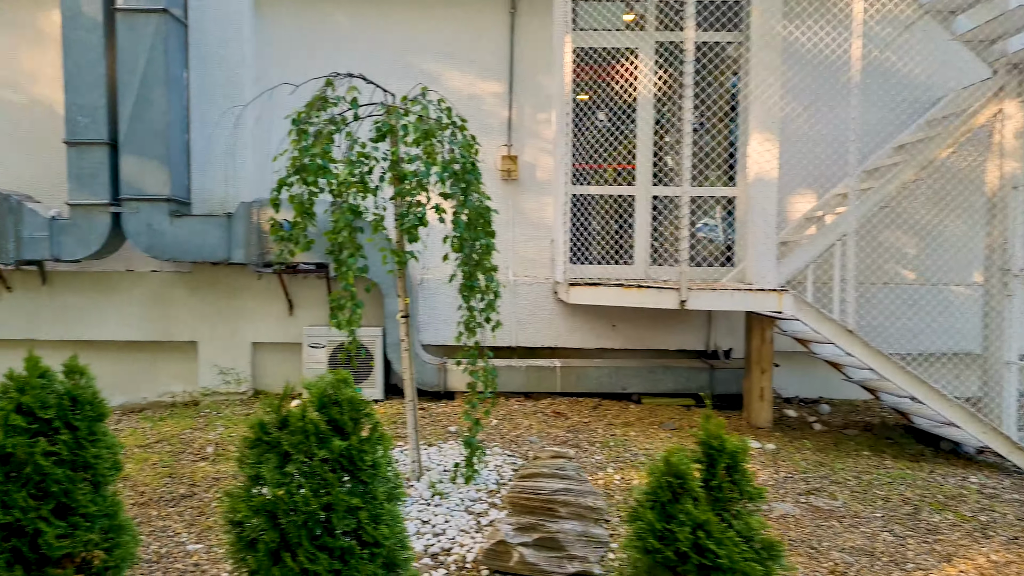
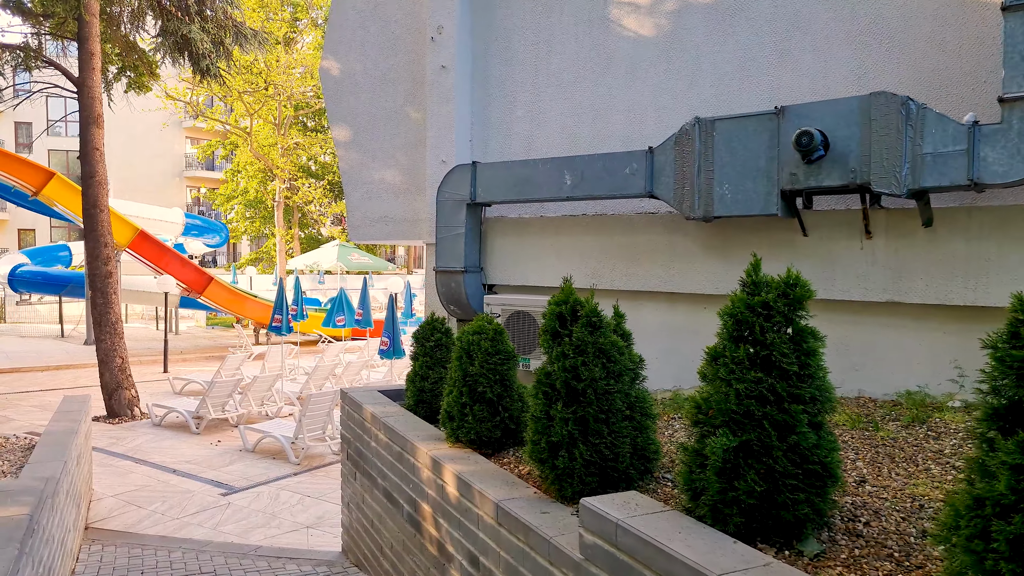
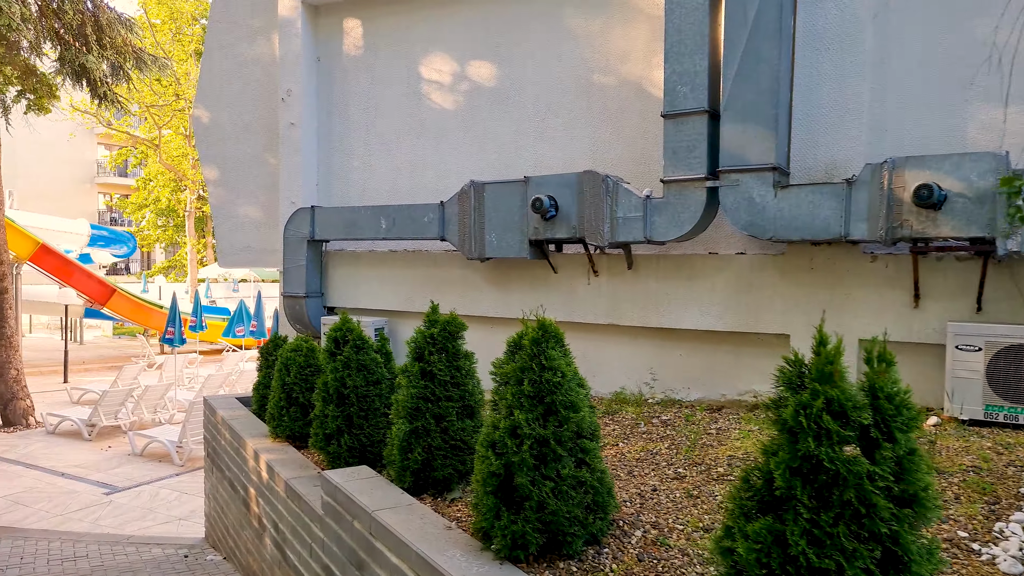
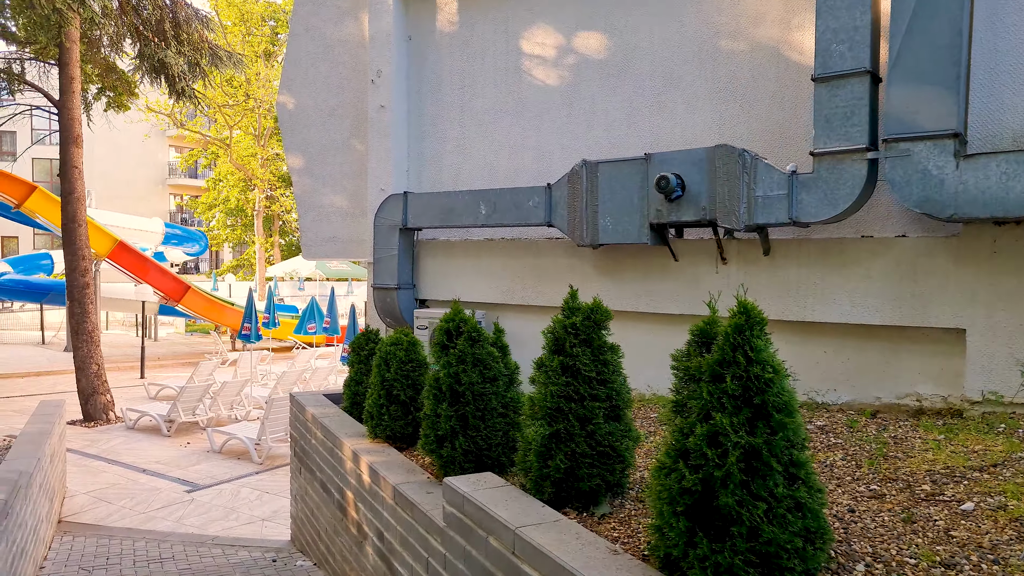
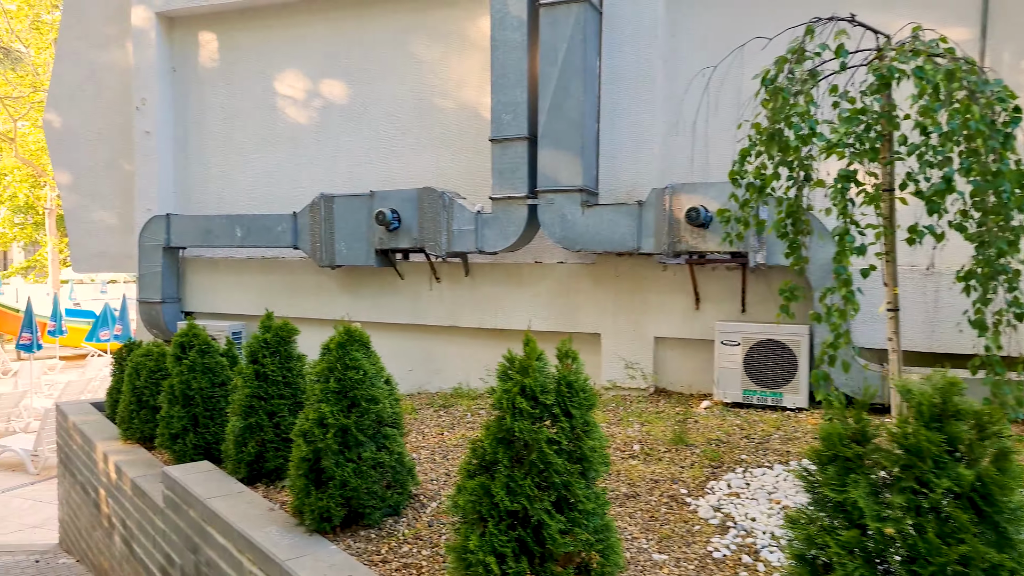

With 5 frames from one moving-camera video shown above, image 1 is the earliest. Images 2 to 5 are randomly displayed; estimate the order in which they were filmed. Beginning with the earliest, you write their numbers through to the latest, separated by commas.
5, 3, 4, 2
